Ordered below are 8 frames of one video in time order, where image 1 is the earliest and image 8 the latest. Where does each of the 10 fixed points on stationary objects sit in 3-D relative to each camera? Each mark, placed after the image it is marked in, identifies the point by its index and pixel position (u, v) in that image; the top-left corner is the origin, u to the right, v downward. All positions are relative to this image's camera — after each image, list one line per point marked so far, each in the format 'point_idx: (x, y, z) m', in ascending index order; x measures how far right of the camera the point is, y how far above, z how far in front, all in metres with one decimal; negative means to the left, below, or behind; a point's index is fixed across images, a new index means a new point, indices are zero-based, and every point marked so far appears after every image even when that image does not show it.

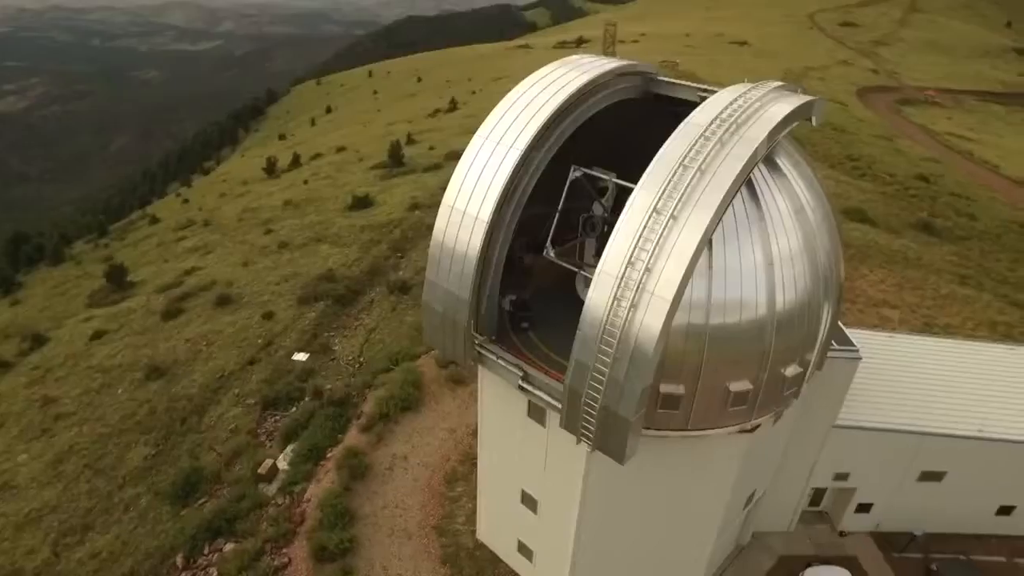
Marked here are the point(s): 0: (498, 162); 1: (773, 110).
0: (-0.2, +2.2, +11.6) m
1: (+4.3, +2.9, +10.4) m
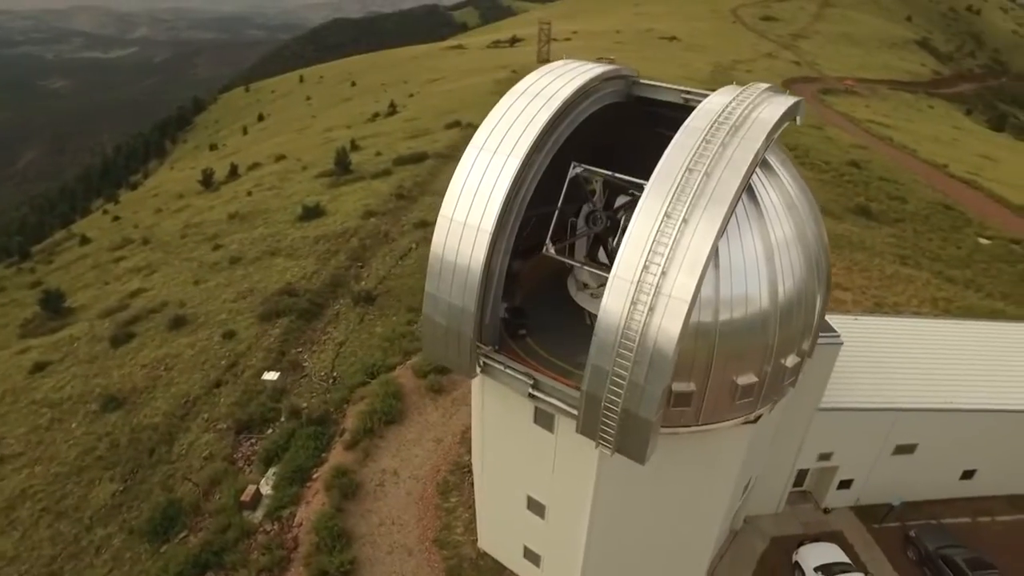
0: (-0.2, +2.1, +11.6) m
1: (+4.3, +2.9, +10.8) m
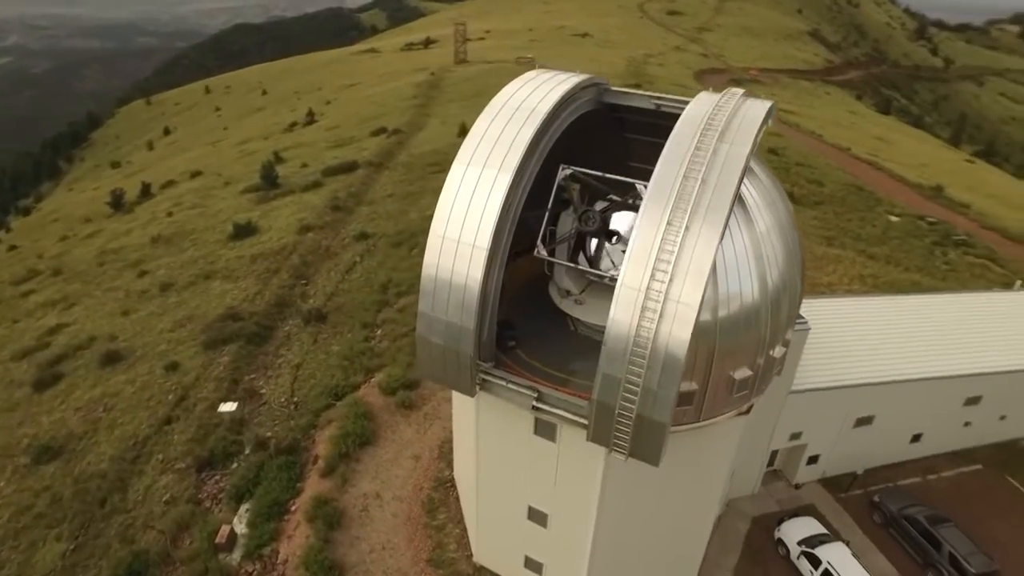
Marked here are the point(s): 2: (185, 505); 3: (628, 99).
0: (-0.4, +1.8, +11.5) m
1: (+4.1, +3.0, +11.2) m
2: (-9.4, -6.2, +18.7) m
3: (+2.5, +4.0, +14.0) m
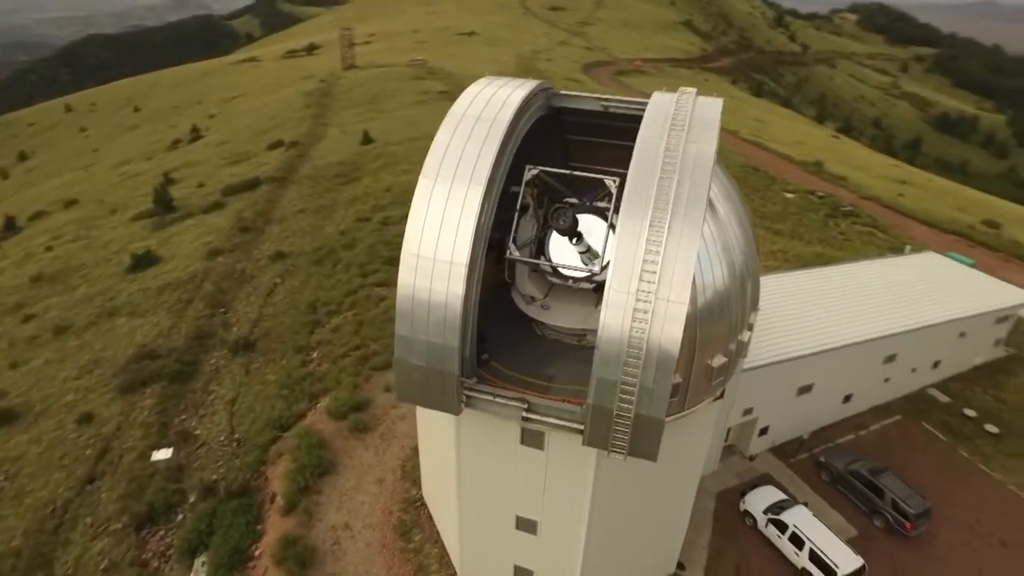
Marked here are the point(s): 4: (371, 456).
0: (-0.9, +1.5, +11.3) m
1: (+3.5, +3.1, +11.7) m
2: (-10.1, -7.4, +17.2) m
3: (+1.4, +4.0, +14.1) m
4: (-4.2, -5.0, +19.4) m
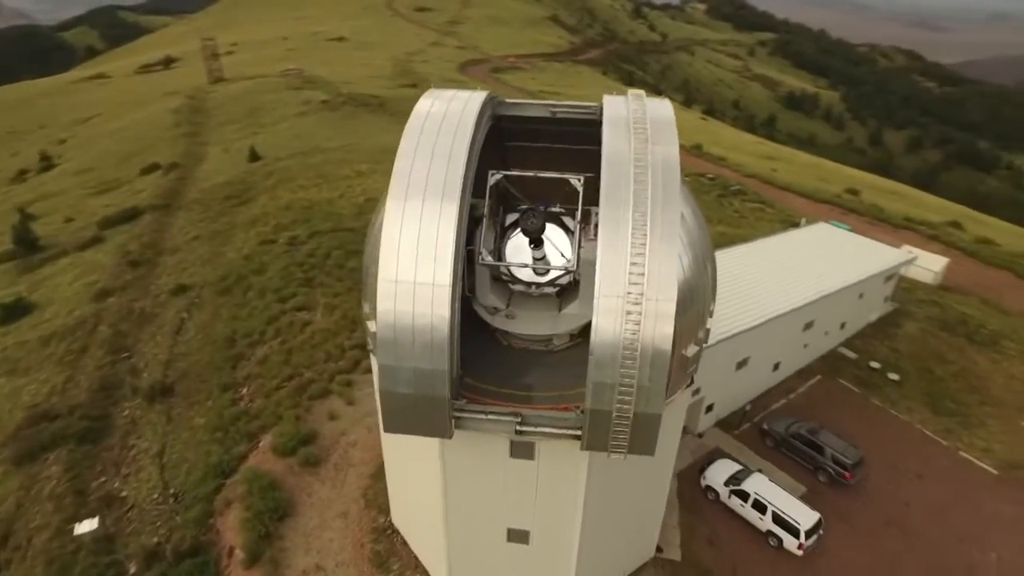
0: (-1.3, +1.1, +11.0) m
1: (+2.7, +3.2, +12.1) m
2: (-10.3, -8.7, +15.4) m
3: (+0.2, +3.9, +14.2) m
4: (-5.2, -5.7, +18.6) m
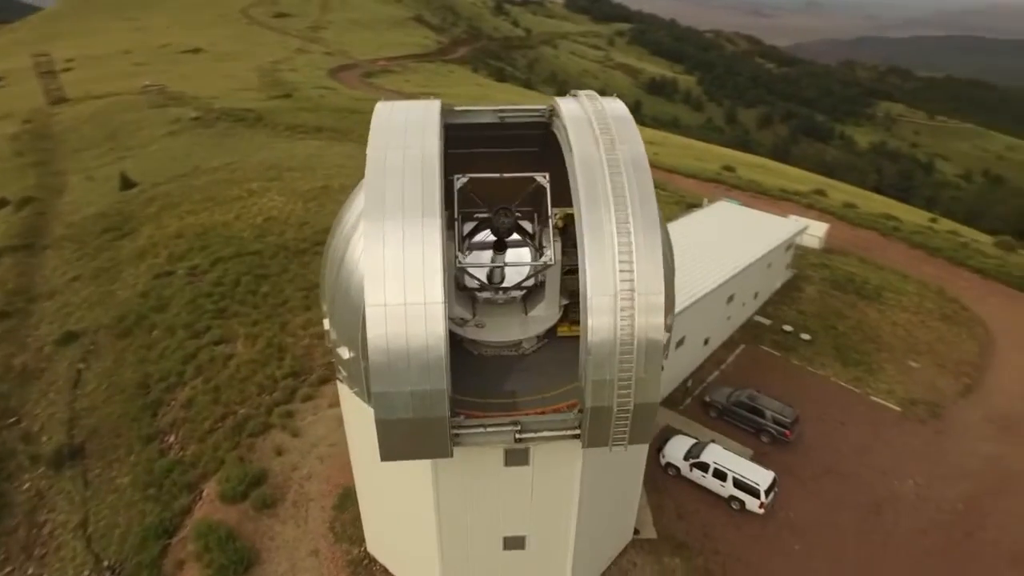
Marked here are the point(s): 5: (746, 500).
0: (-1.5, +0.8, +10.7) m
1: (+2.0, +3.3, +12.4) m
2: (-10.1, -10.0, +13.6) m
3: (-0.9, +3.7, +14.0) m
4: (-5.9, -6.5, +17.6) m
5: (+6.5, -5.9, +18.1) m
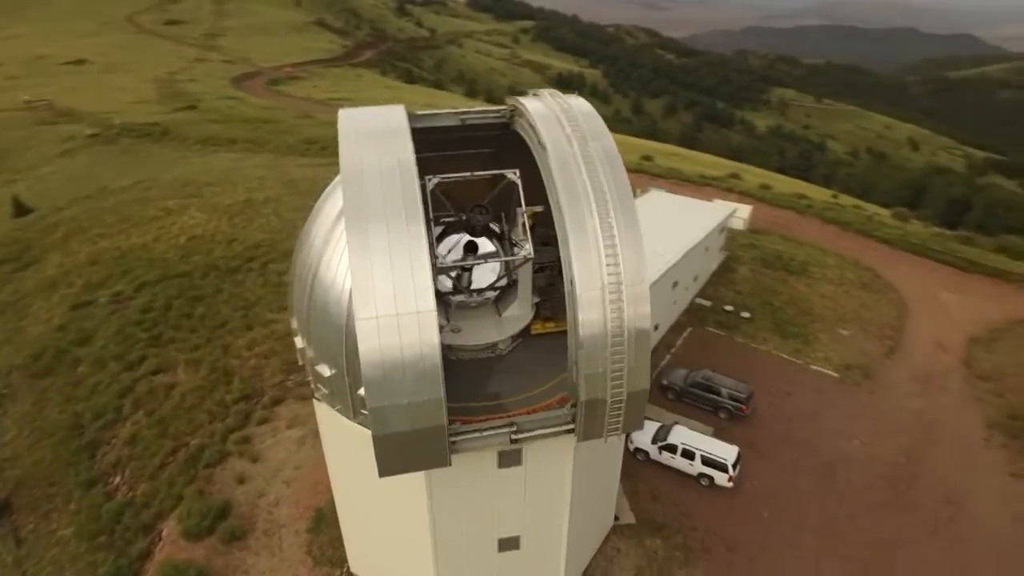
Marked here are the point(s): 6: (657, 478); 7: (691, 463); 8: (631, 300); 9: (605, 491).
0: (-1.7, +0.7, +10.5) m
1: (+1.3, +3.4, +12.6) m
2: (-9.7, -10.8, +12.4) m
3: (-1.7, +3.5, +13.9) m
4: (-6.3, -7.0, +16.8) m
5: (+5.9, -5.4, +18.8) m
6: (+4.3, -5.6, +19.3) m
7: (+5.2, -5.1, +19.0) m
8: (+2.0, -0.2, +11.1) m
9: (+2.1, -4.9, +15.7) m
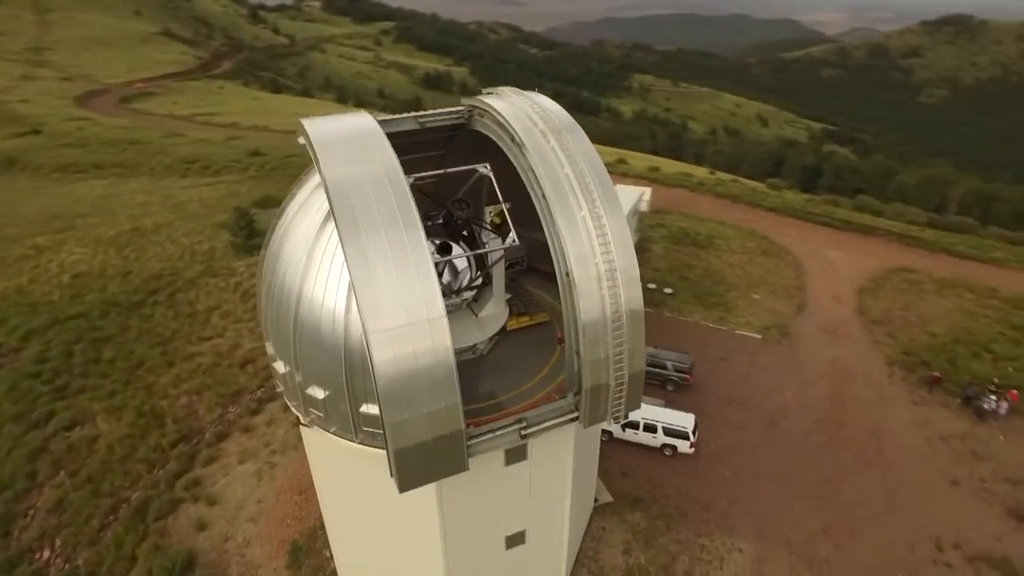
0: (-1.7, +0.5, +10.3) m
1: (+0.7, +3.6, +12.9) m
2: (-8.5, -11.8, +10.9) m
3: (-2.6, +3.4, +13.6) m
4: (-6.4, -7.7, +15.8) m
5: (+5.0, -4.7, +19.8) m
6: (+3.4, -5.1, +20.0) m
7: (+4.3, -4.5, +19.9) m
8: (+2.0, +0.1, +11.5) m
9: (+1.9, -4.7, +16.1) m
